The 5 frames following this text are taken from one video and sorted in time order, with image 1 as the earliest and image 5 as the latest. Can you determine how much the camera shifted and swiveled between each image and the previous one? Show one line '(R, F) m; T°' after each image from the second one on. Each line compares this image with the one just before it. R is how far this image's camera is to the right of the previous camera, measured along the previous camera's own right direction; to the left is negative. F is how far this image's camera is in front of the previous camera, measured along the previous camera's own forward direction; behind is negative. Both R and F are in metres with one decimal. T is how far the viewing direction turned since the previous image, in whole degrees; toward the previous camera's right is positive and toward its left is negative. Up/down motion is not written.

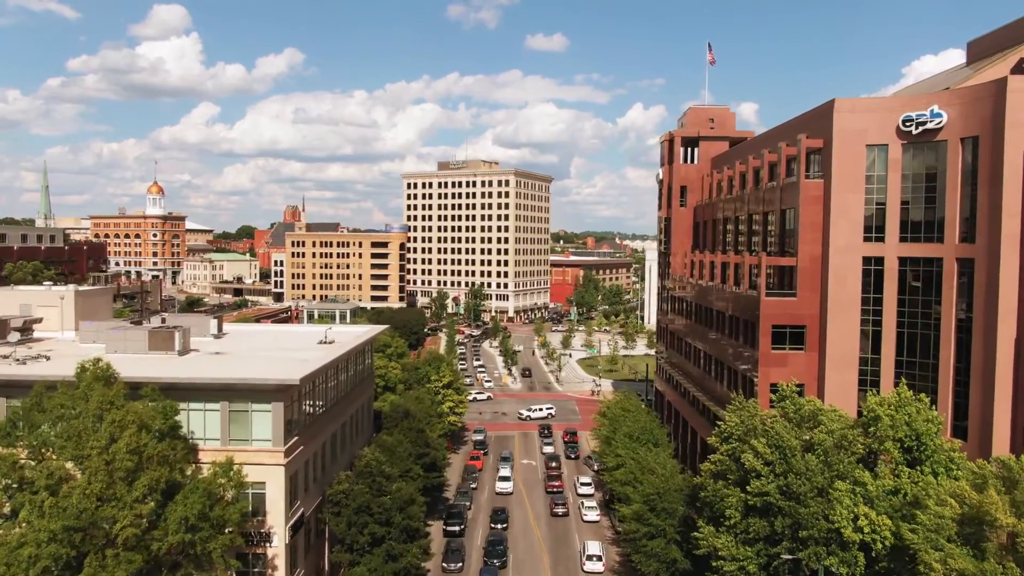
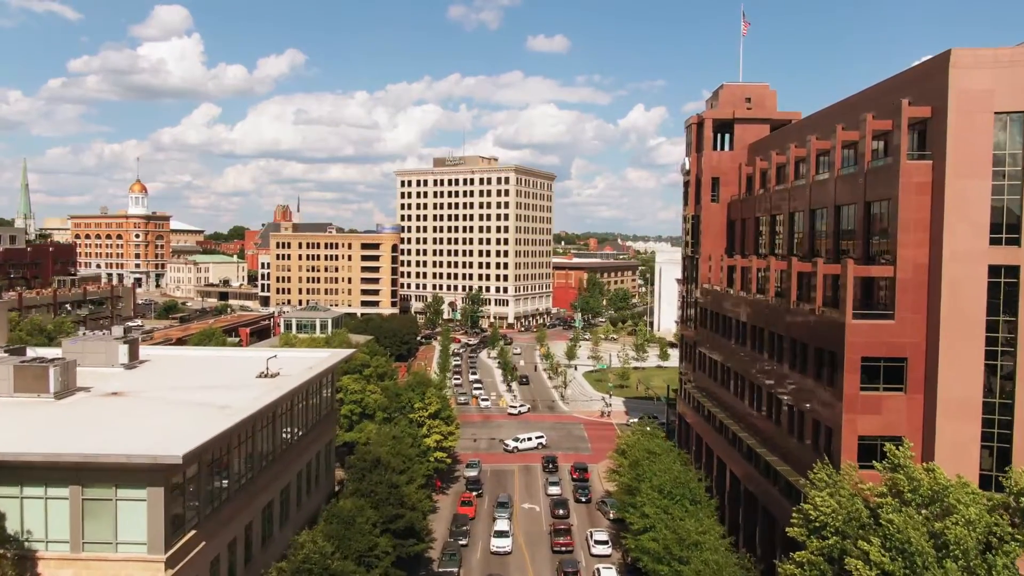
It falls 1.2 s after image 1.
(+0.1, +11.4) m; 0°
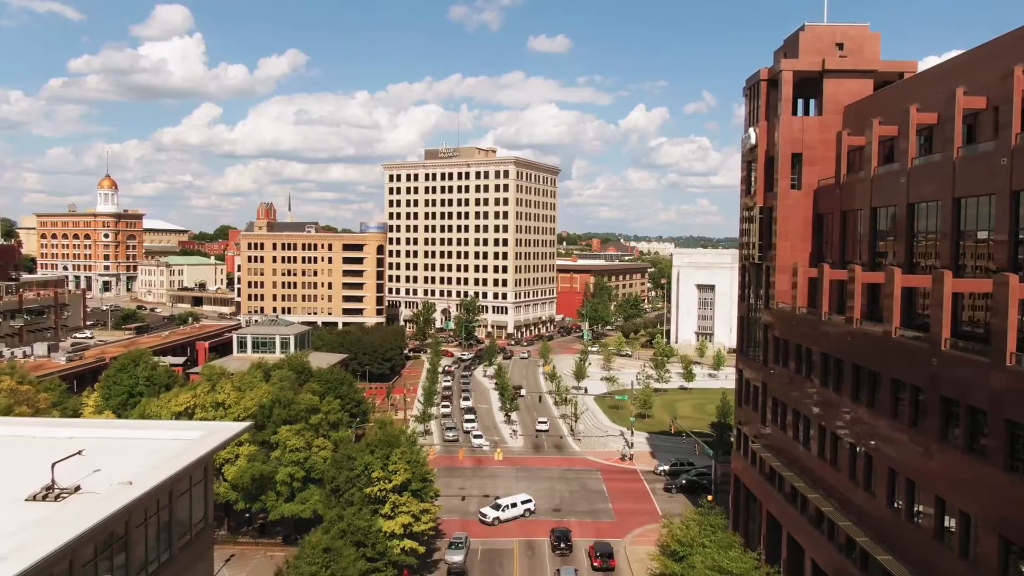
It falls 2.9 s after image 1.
(+0.1, +17.3) m; 0°
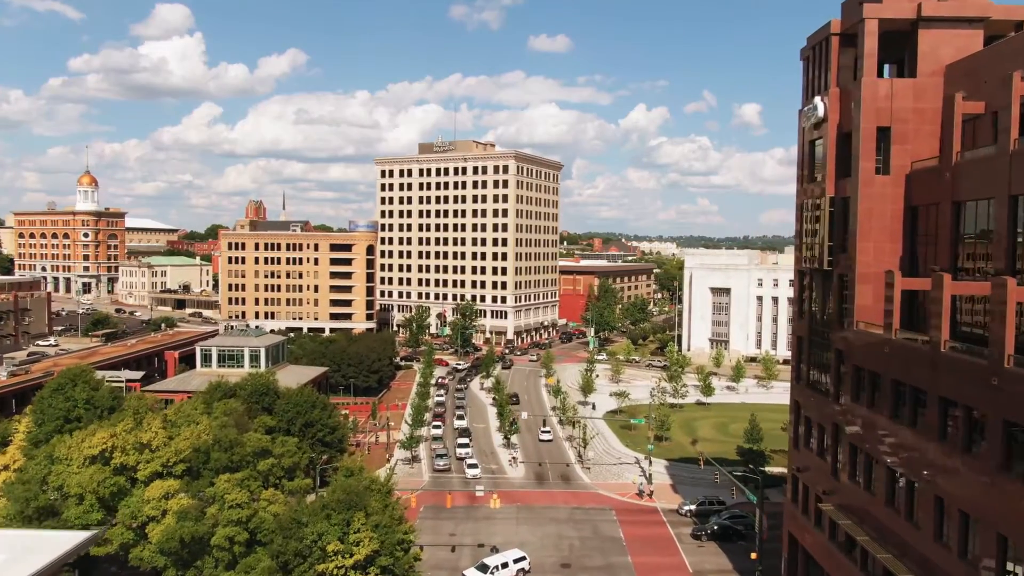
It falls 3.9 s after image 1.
(0.0, +10.0) m; 0°
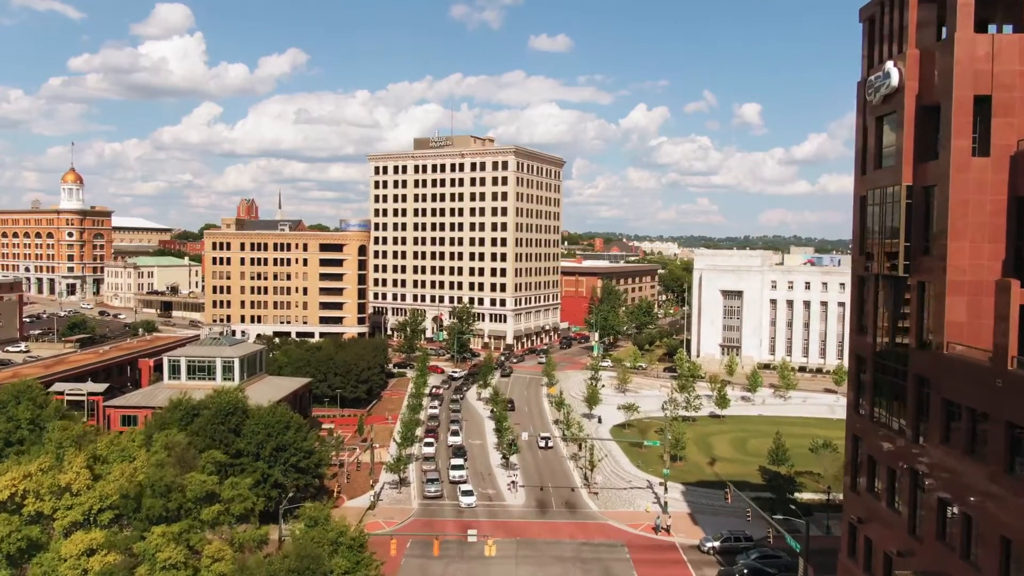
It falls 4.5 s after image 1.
(+0.1, +6.9) m; 0°
